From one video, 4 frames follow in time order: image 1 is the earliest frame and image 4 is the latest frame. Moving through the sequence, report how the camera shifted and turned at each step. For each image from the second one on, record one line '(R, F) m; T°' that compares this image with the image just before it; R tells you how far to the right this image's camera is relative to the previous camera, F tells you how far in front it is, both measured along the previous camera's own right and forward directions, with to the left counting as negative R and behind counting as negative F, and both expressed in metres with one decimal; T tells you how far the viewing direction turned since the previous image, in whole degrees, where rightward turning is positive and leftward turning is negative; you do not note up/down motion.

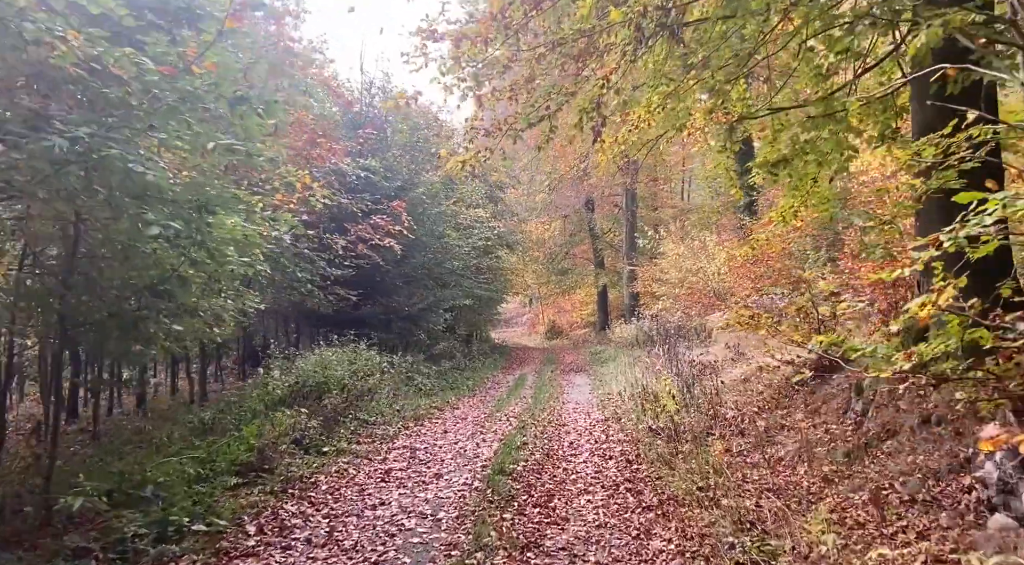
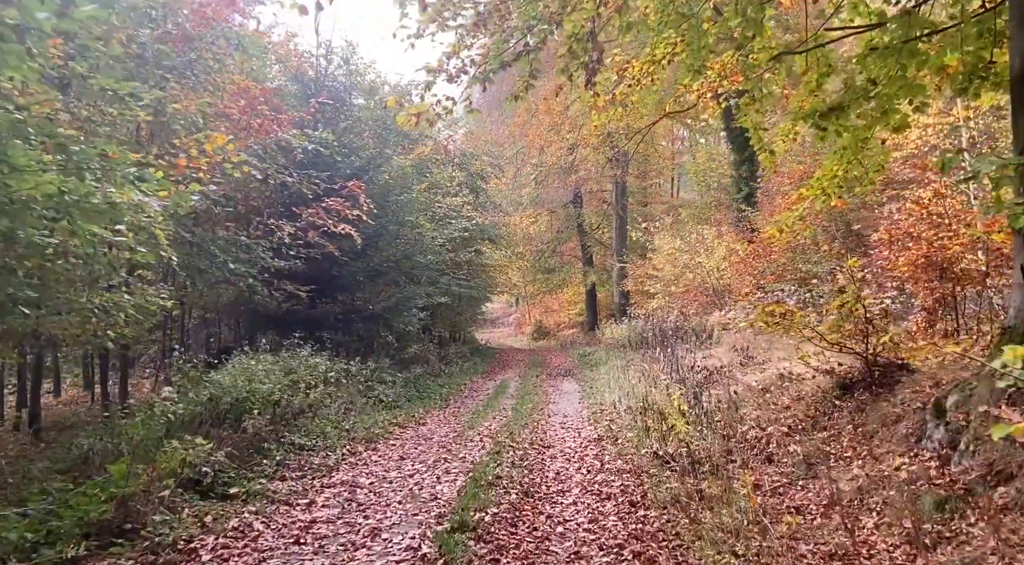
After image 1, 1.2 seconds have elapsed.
(+0.2, +2.1) m; +1°
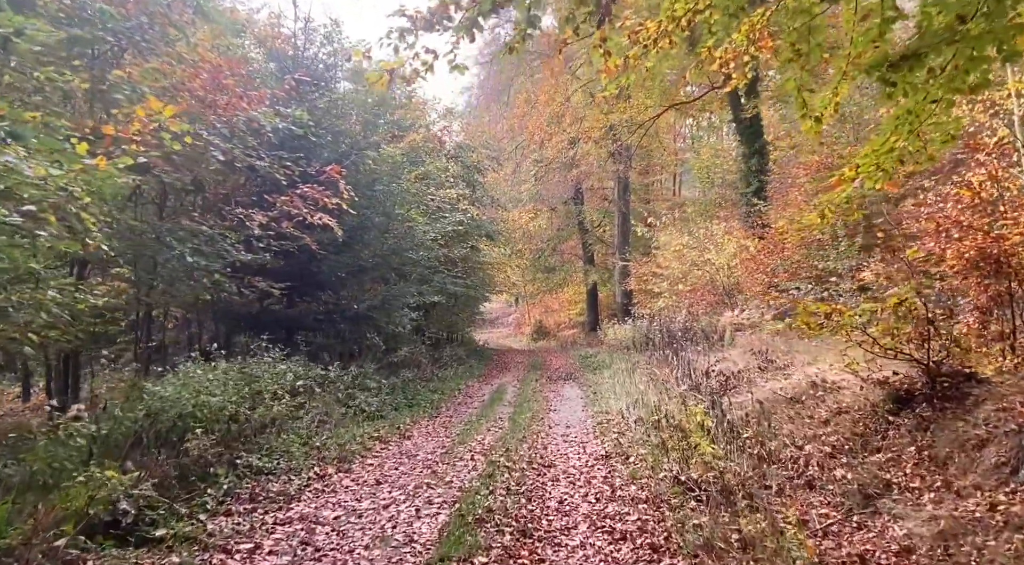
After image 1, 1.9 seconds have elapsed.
(0.0, +1.3) m; 0°
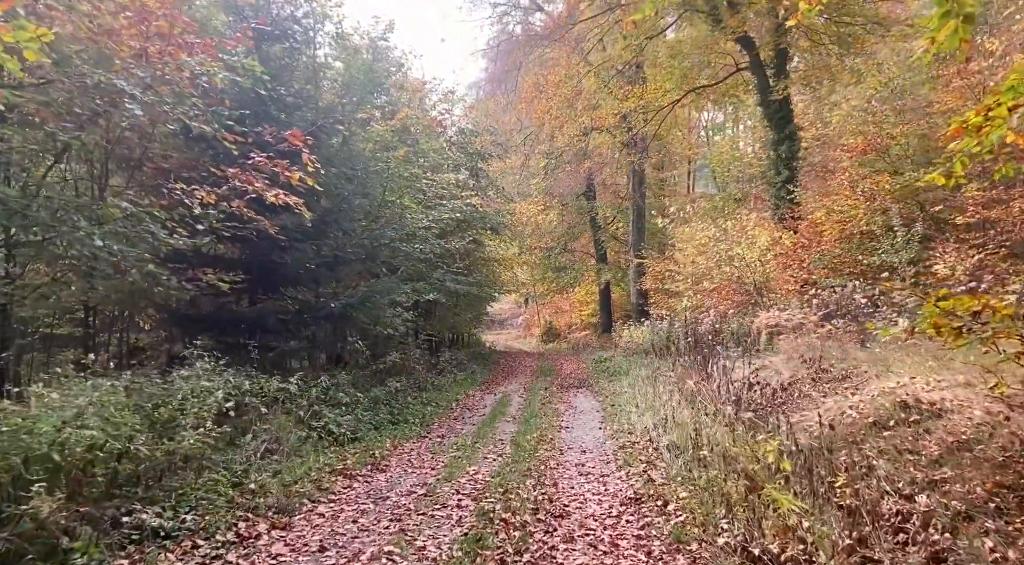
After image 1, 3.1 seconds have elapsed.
(+0.1, +2.2) m; -1°
